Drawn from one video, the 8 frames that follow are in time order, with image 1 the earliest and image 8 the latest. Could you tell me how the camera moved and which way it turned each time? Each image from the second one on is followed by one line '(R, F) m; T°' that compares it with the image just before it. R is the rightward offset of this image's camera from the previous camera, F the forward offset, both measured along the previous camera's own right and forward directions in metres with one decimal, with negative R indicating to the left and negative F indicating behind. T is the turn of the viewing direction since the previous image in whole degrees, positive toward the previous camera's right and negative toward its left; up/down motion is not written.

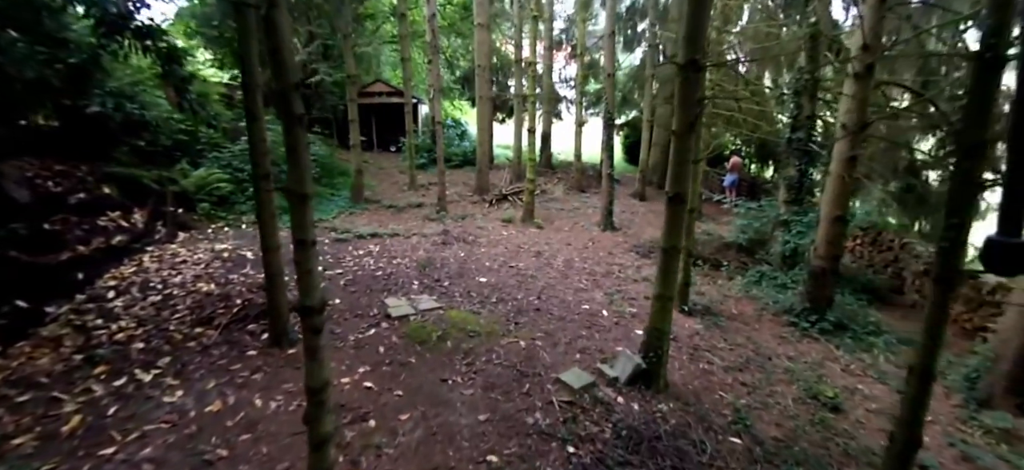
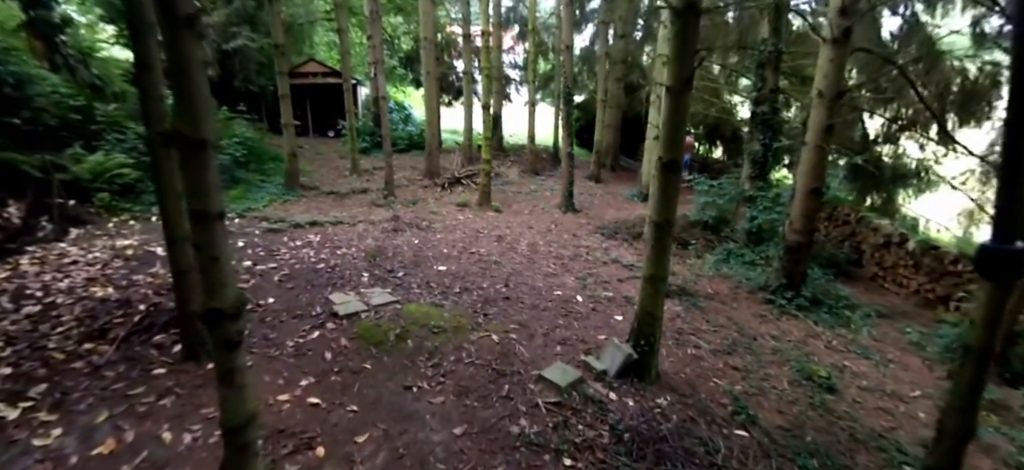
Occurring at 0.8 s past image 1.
(-0.2, +0.7) m; +7°
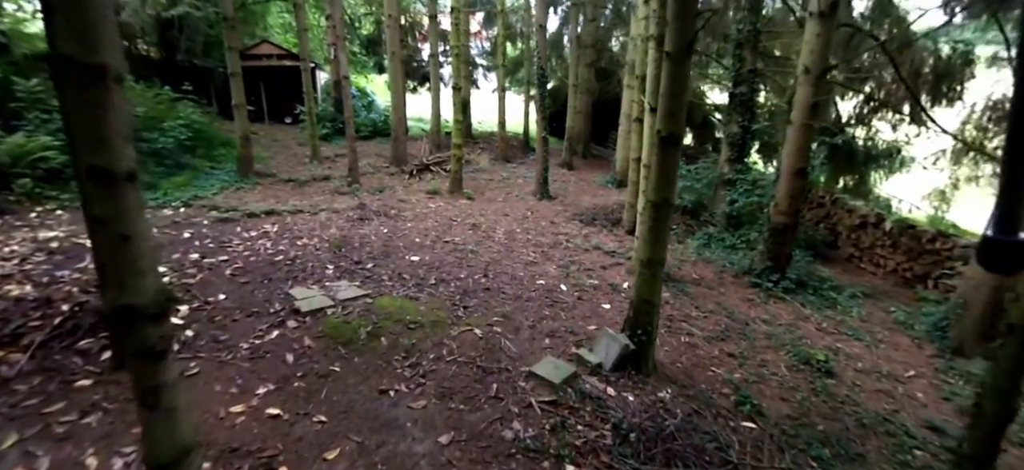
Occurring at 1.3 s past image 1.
(-0.2, +0.4) m; +4°
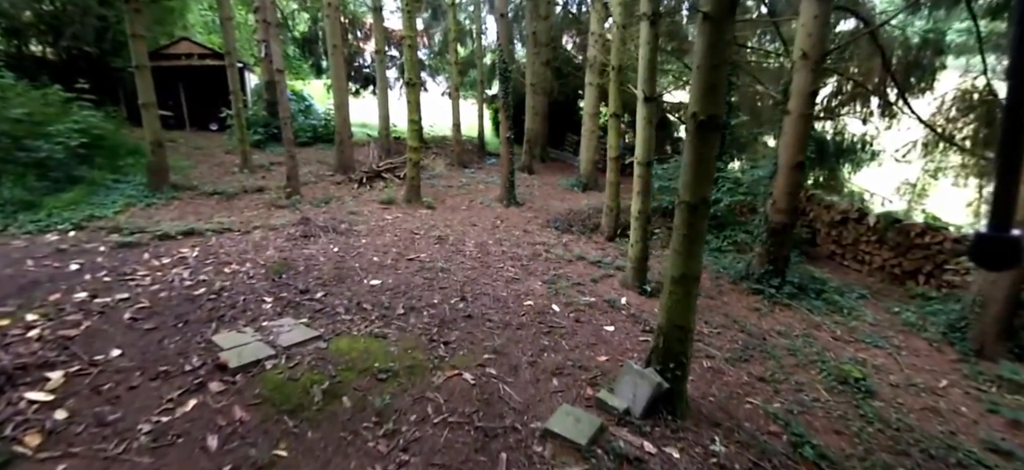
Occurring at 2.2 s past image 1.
(-0.3, +0.9) m; +6°
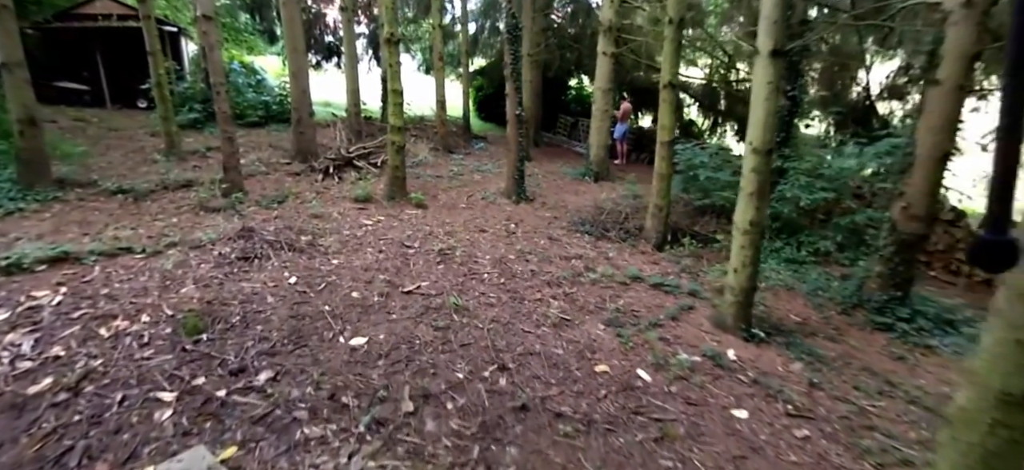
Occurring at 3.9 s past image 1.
(-0.7, +1.9) m; +4°
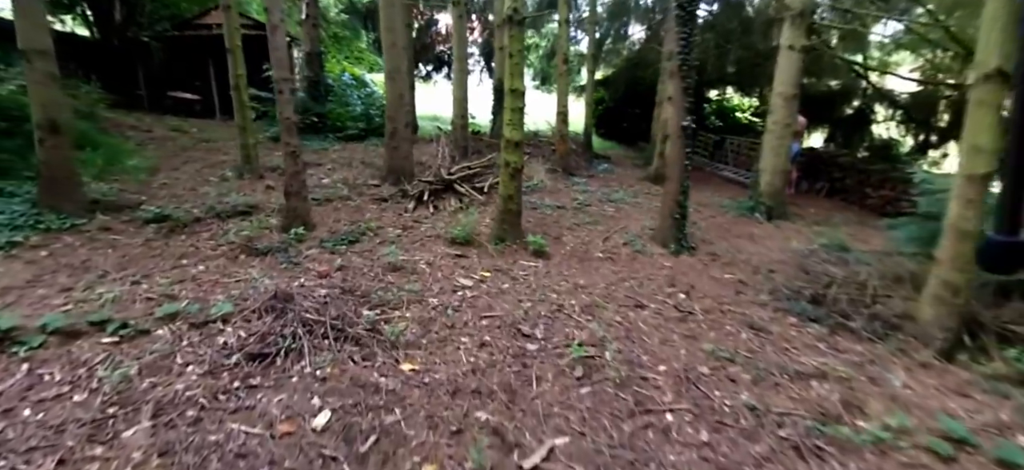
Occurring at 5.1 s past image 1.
(-0.6, +1.9) m; -12°
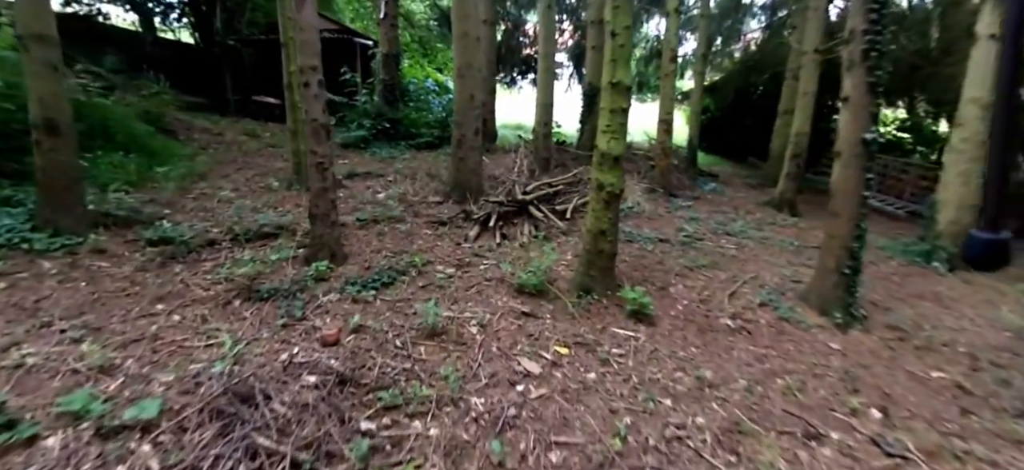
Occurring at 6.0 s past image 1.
(-0.1, +1.2) m; -10°
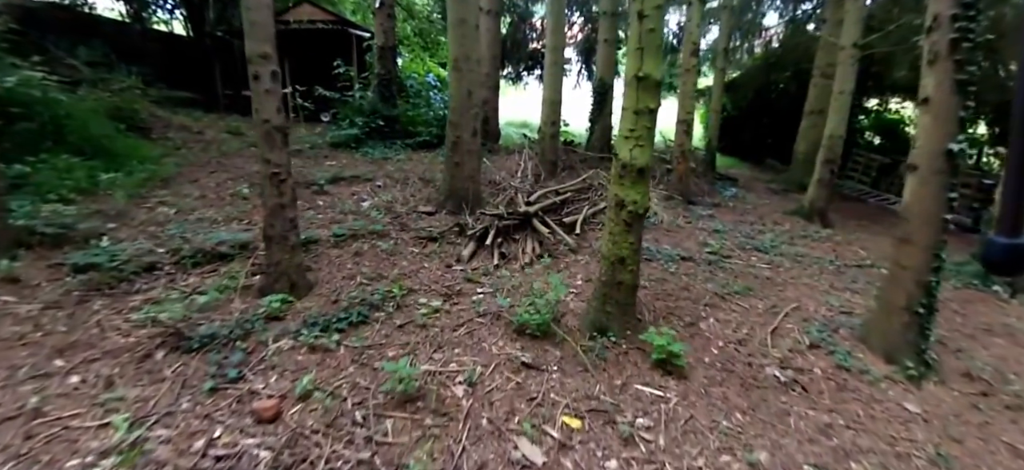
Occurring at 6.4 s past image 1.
(0.0, +0.6) m; -1°
